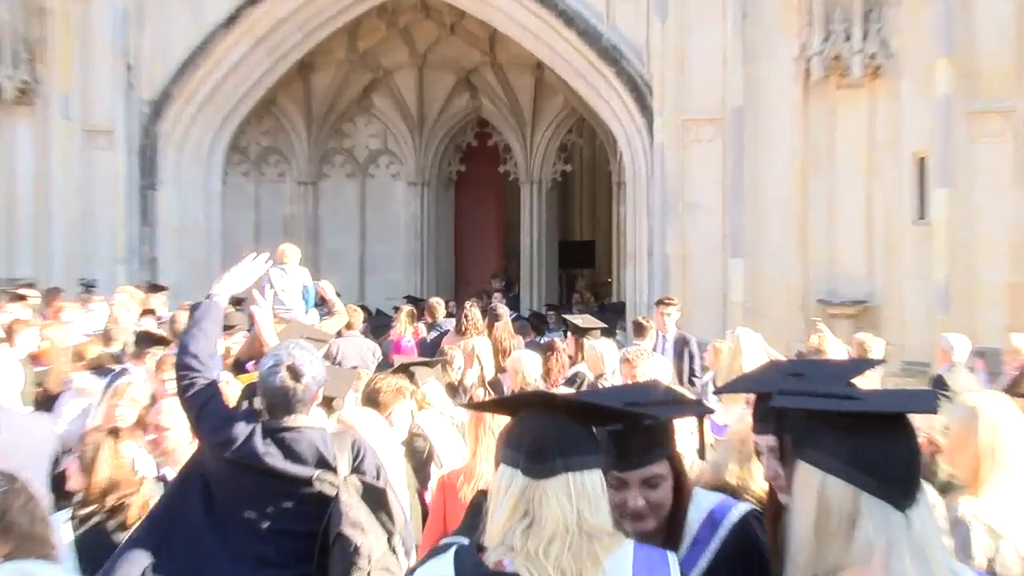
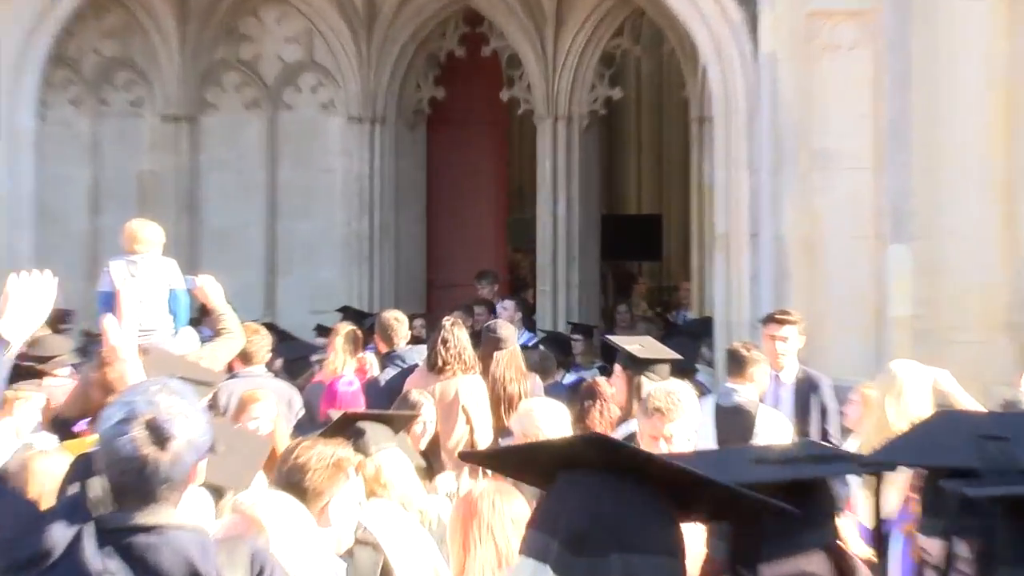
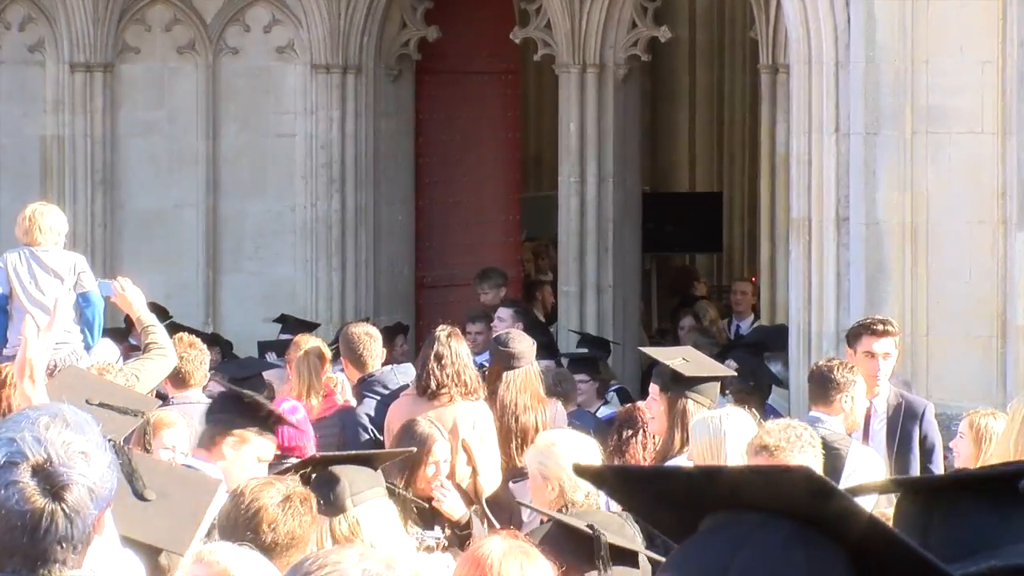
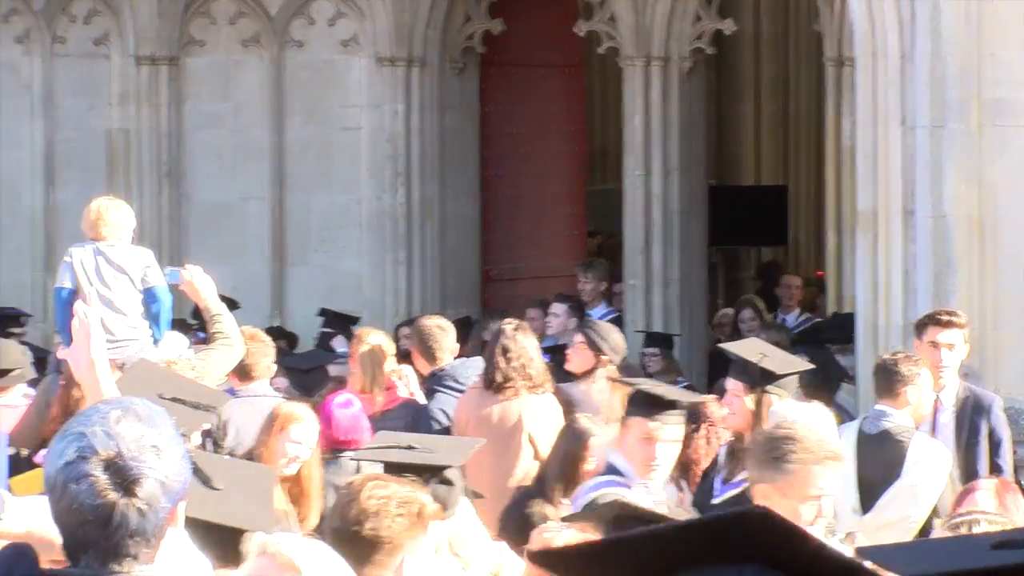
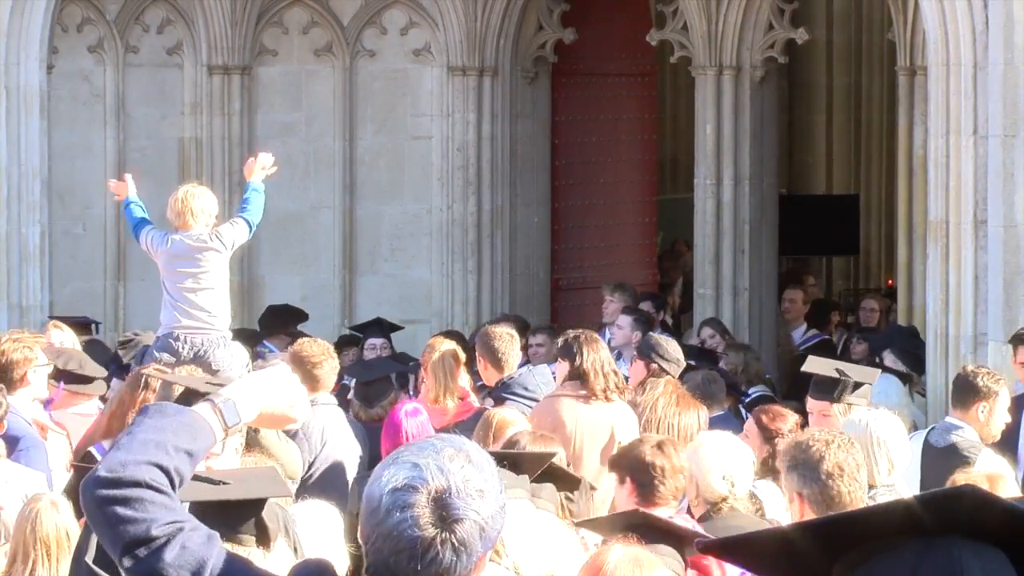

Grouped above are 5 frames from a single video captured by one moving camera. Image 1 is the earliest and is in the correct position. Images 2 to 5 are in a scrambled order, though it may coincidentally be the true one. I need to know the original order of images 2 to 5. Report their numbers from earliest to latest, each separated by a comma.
2, 3, 4, 5
